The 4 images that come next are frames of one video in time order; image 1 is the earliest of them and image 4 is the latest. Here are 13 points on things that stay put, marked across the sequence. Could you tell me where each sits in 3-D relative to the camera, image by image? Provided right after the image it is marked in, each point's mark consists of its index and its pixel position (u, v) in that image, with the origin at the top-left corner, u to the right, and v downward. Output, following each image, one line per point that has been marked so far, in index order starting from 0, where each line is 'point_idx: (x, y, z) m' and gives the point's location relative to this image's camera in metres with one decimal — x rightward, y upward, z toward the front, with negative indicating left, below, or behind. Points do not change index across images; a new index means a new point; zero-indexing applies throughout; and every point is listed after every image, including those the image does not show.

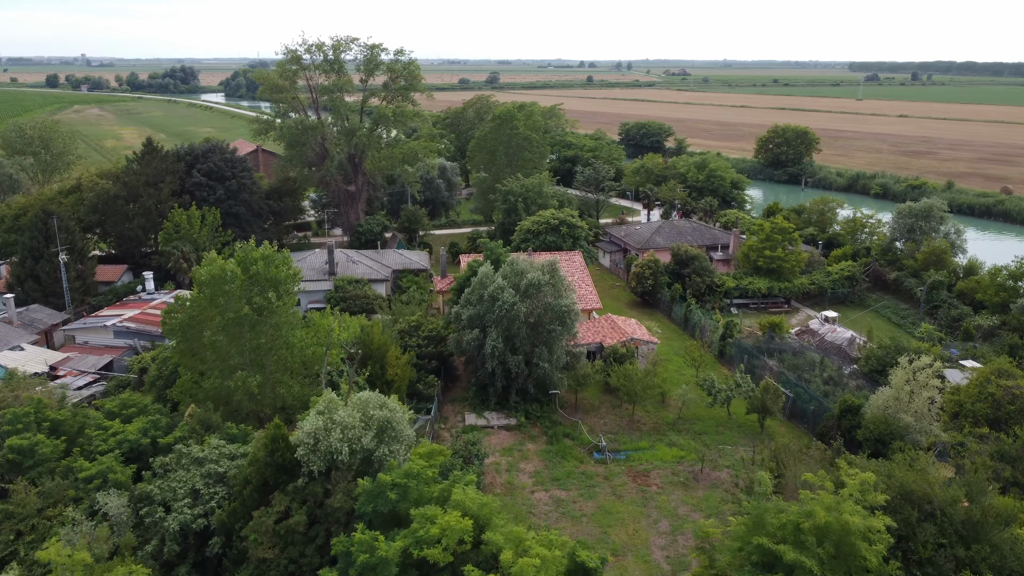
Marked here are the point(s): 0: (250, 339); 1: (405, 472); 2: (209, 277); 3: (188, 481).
0: (-7.1, -1.4, +18.1) m
1: (-2.0, -3.5, +12.5) m
2: (-8.1, +0.3, +17.9) m
3: (-6.7, -4.0, +13.9) m
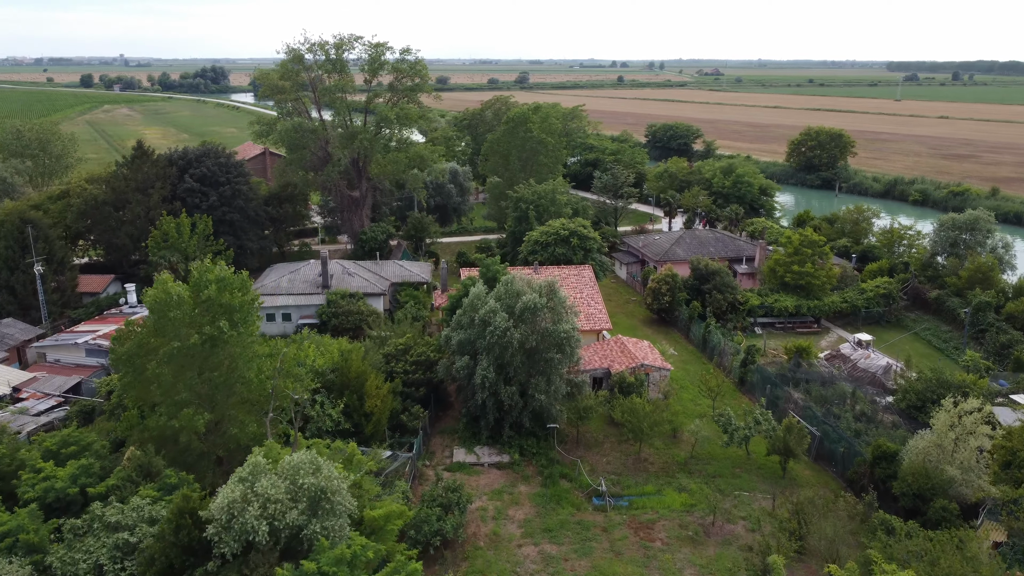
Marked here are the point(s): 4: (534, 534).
0: (-7.6, -2.1, +16.2) m
1: (-2.7, -4.2, +10.4) m
2: (-8.5, -0.4, +16.0) m
3: (-7.4, -4.7, +11.9) m
4: (+0.6, -6.9, +18.7) m
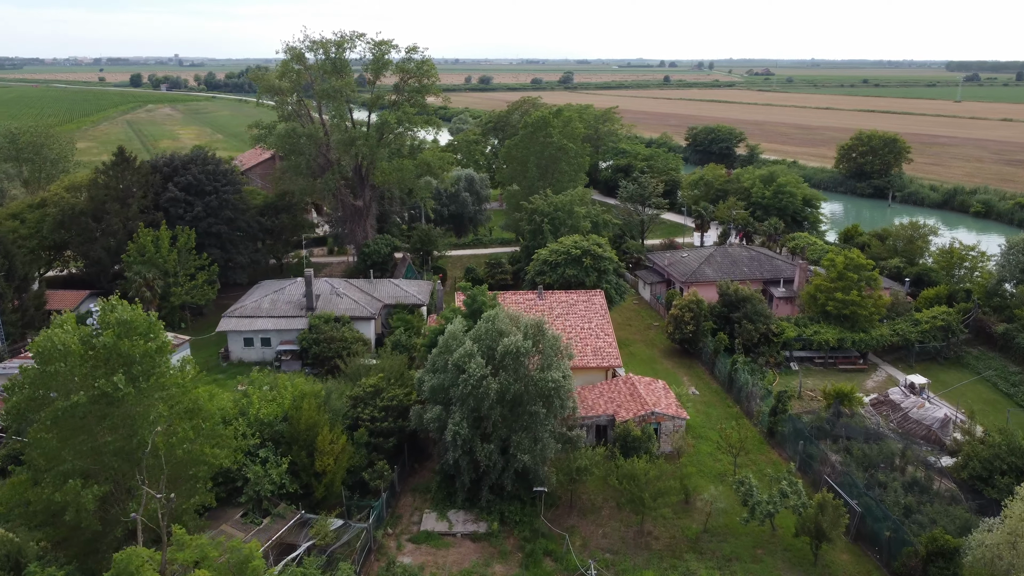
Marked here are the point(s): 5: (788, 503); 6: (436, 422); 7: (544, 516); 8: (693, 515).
0: (-8.5, -3.0, +13.5) m
1: (-4.0, -5.3, +7.4) m
2: (-9.4, -1.3, +13.4) m
3: (-8.6, -5.7, +9.2) m
4: (-0.2, -8.0, +15.5) m
5: (+7.8, -6.0, +18.9) m
6: (-2.1, -3.8, +18.9) m
7: (+0.9, -6.6, +19.3) m
8: (+5.4, -6.7, +19.8) m
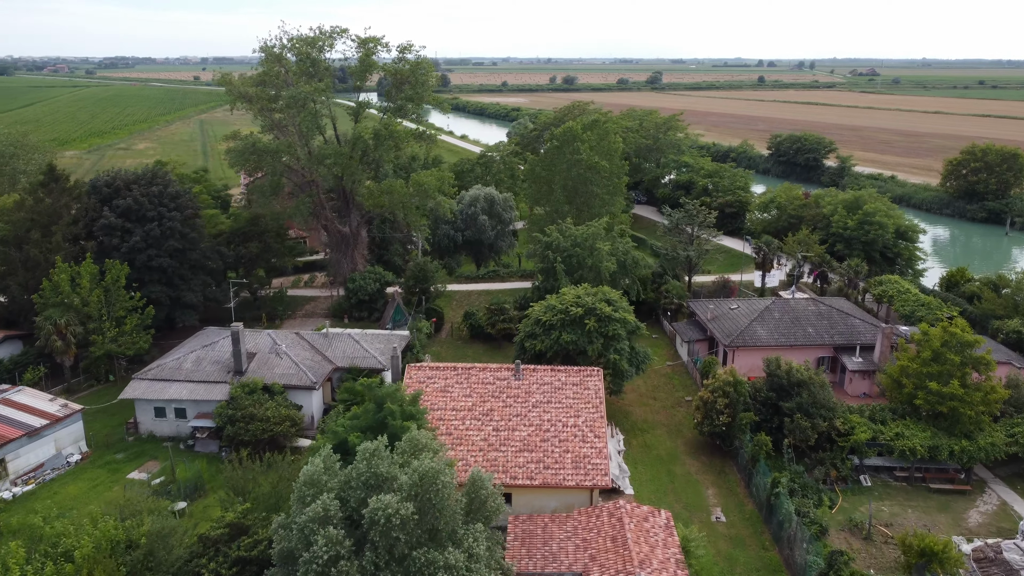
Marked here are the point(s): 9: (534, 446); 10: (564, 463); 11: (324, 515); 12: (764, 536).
0: (-11.2, -5.1, +8.2) m
1: (-7.6, -7.5, +1.6) m
2: (-12.1, -3.3, +8.2) m
3: (-11.9, -7.7, +4.0) m
4: (-3.0, -10.4, +9.2) m
5: (+5.5, -8.7, +11.7) m
6: (-4.3, -6.1, +12.8) m
7: (-1.4, -9.0, +12.9) m
8: (+3.1, -9.3, +12.9) m
9: (+0.6, -4.6, +19.2) m
10: (+1.5, -5.0, +18.8) m
11: (-3.3, -4.1, +12.3) m
12: (+7.5, -7.4, +19.8) m
